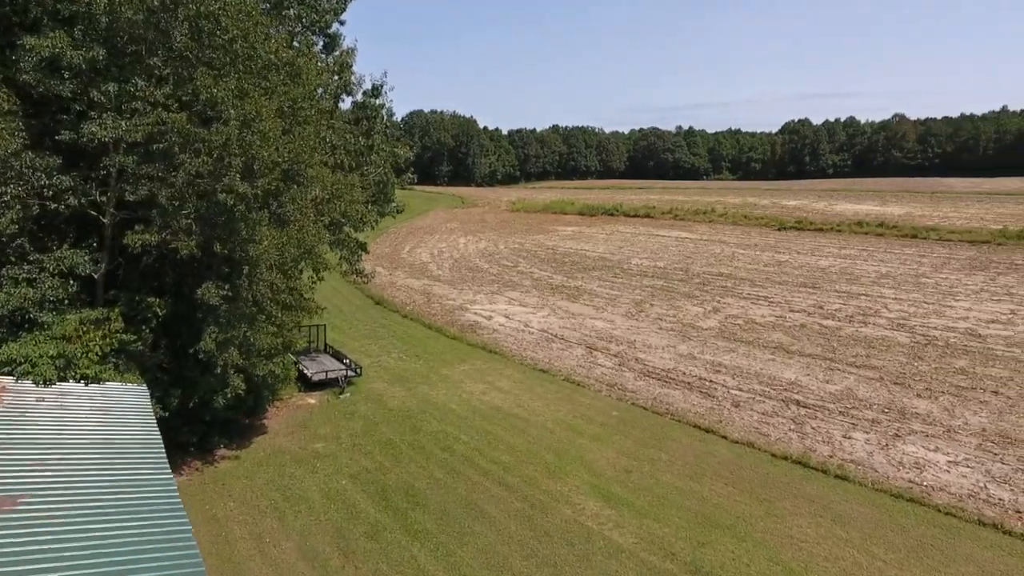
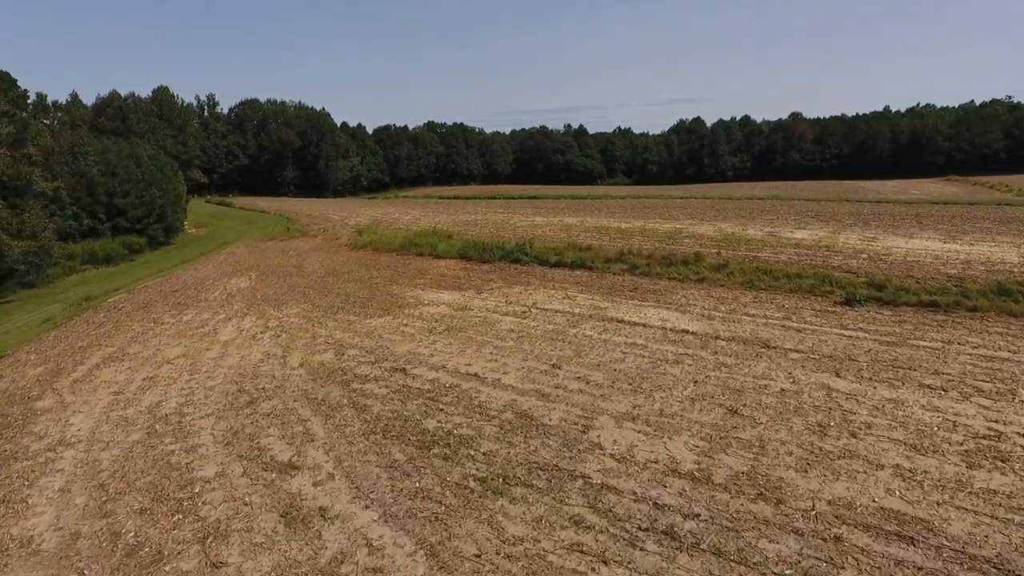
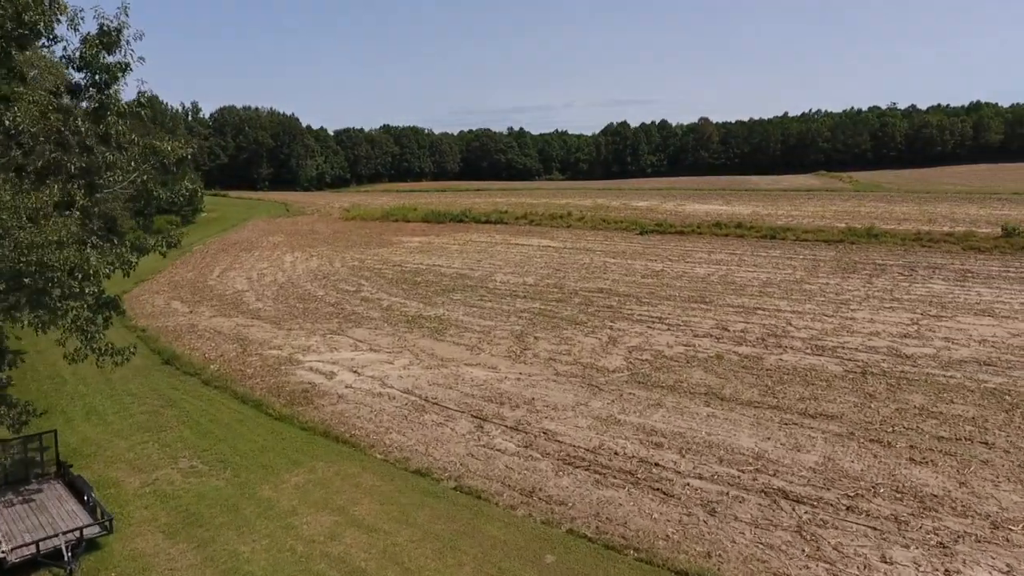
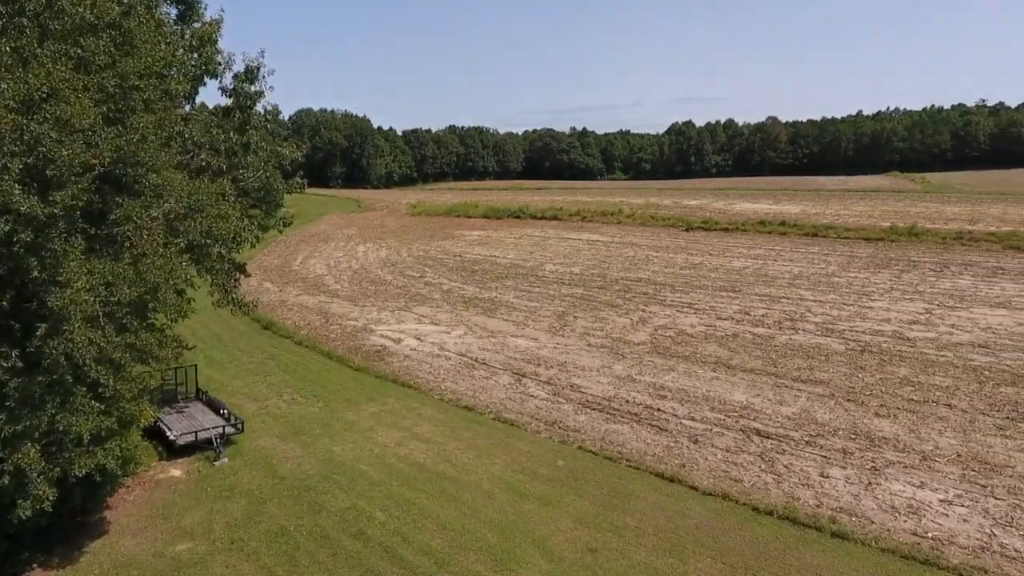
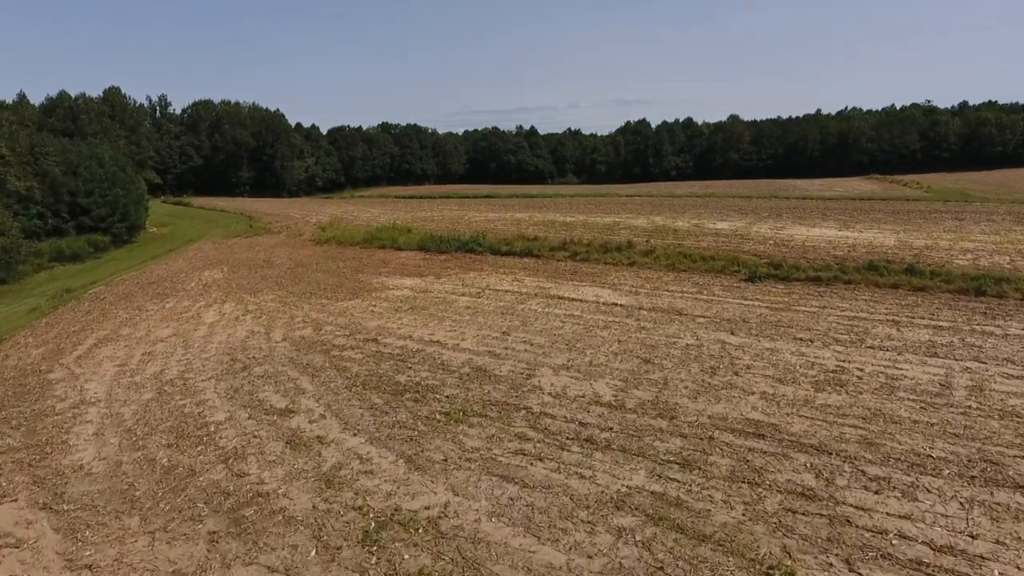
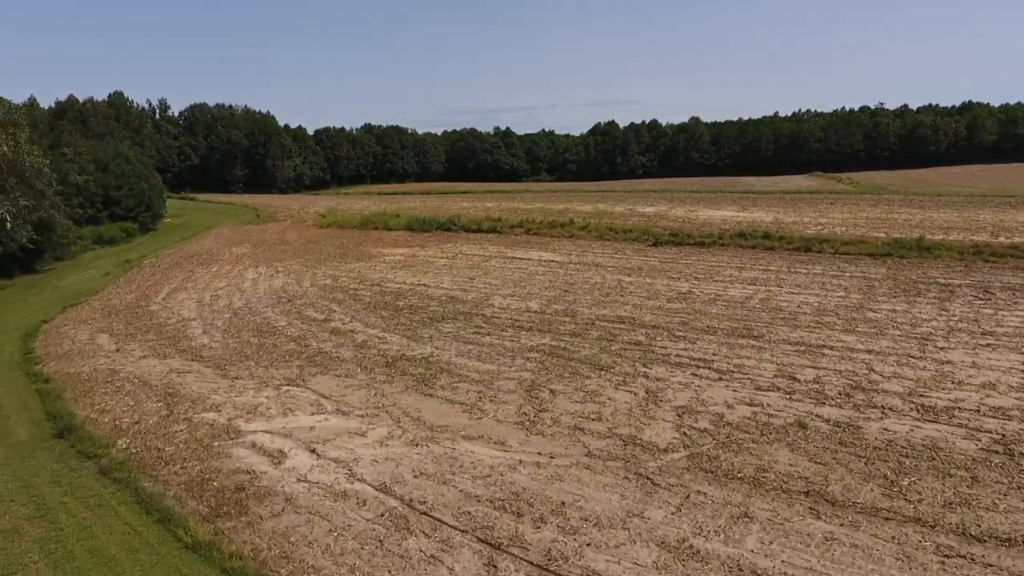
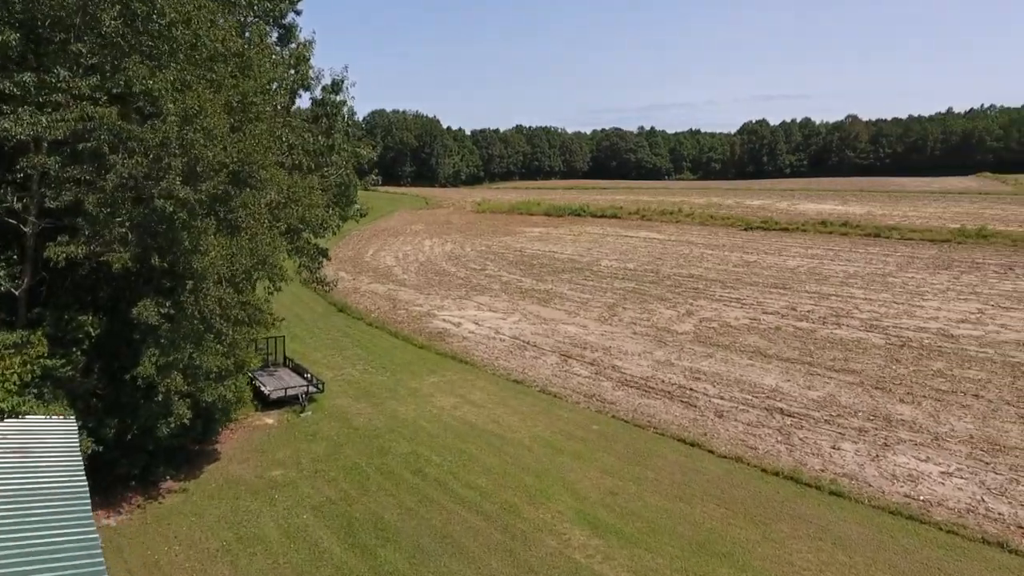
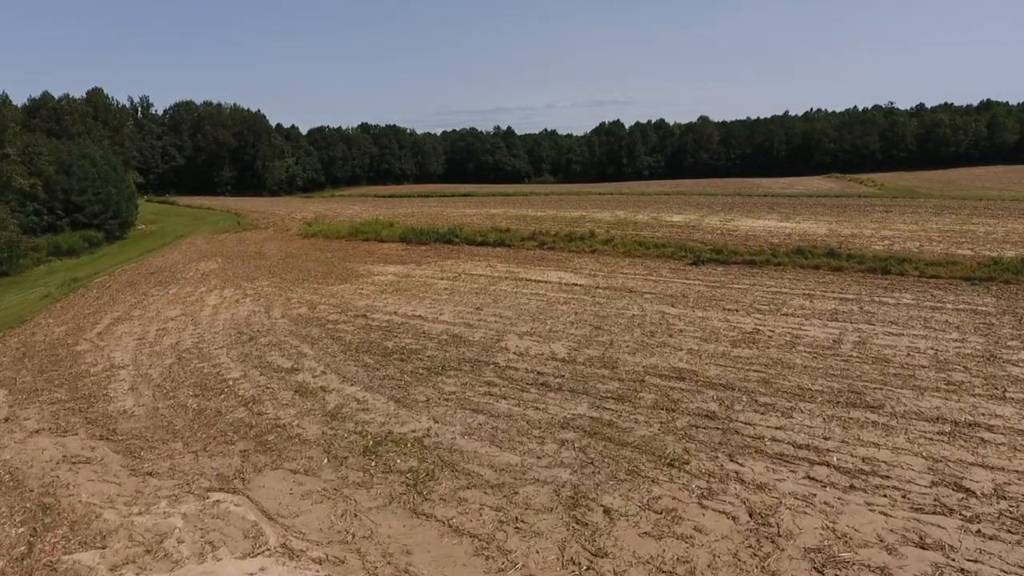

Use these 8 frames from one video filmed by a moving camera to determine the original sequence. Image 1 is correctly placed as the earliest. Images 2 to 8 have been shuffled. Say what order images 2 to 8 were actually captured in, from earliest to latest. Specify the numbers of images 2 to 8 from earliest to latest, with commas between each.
7, 4, 3, 6, 8, 5, 2
